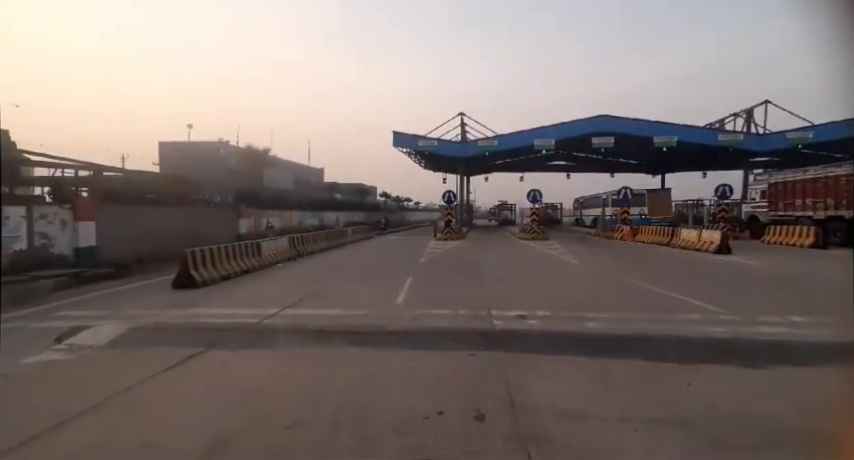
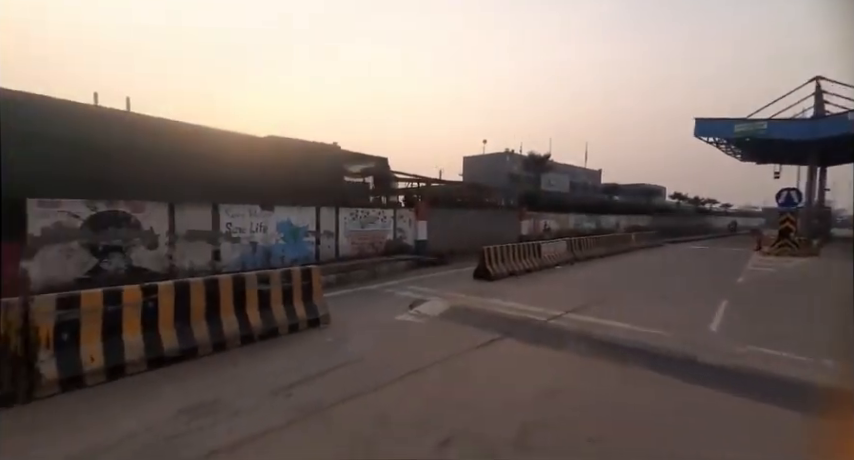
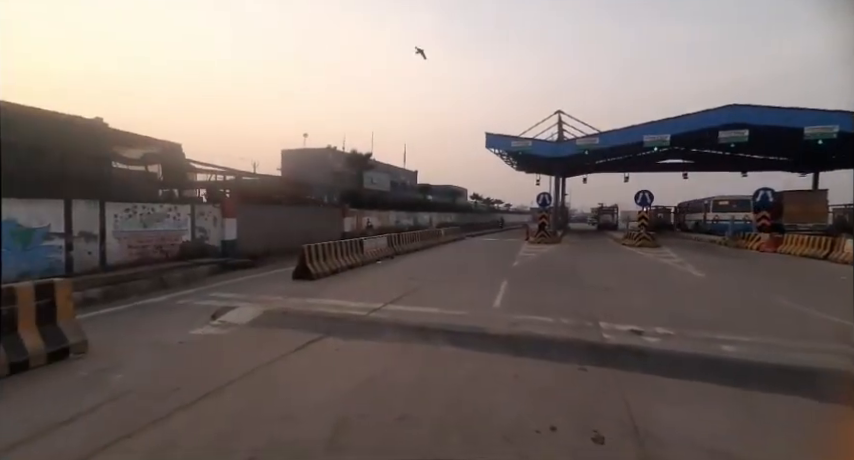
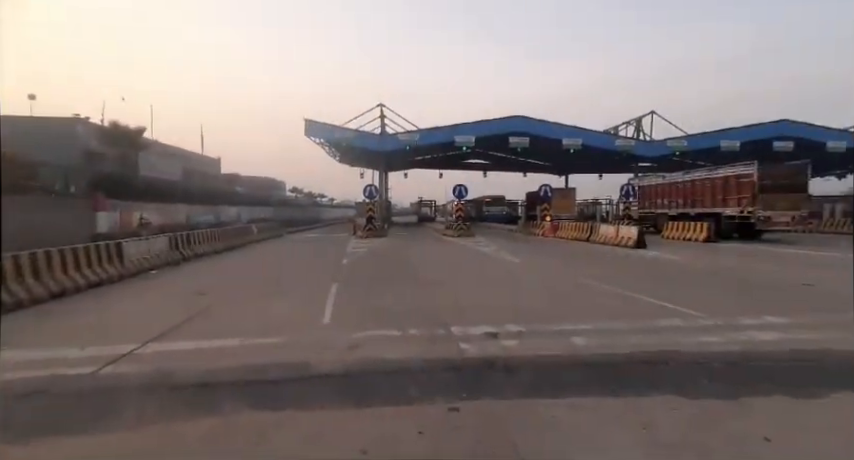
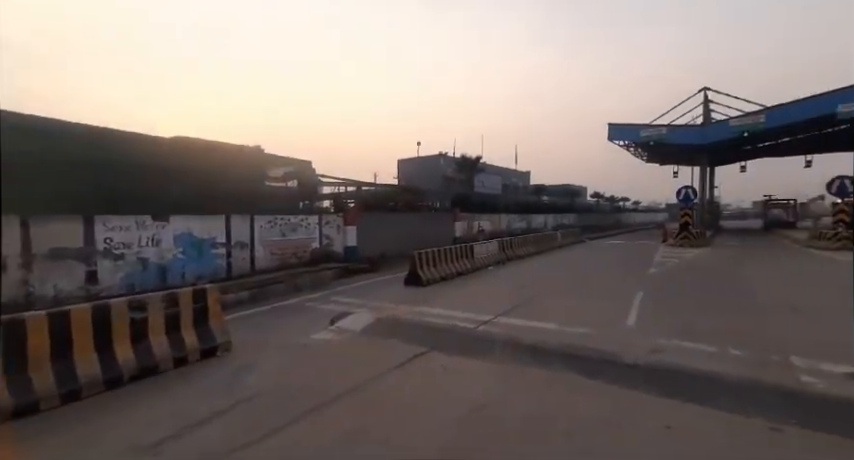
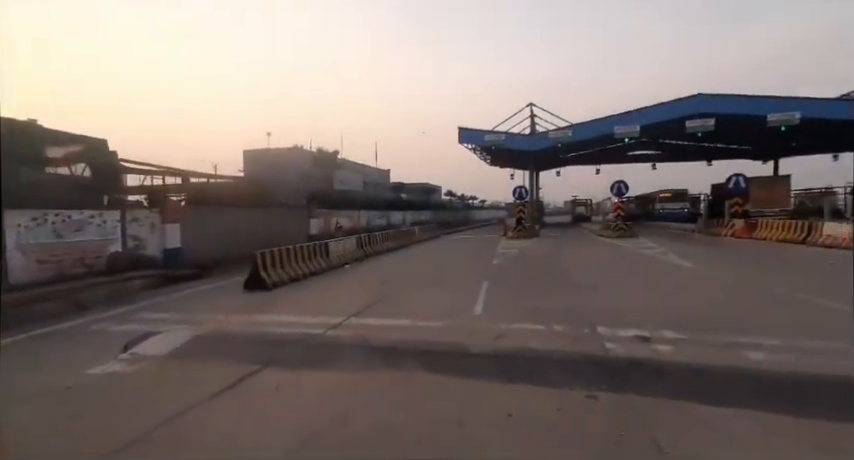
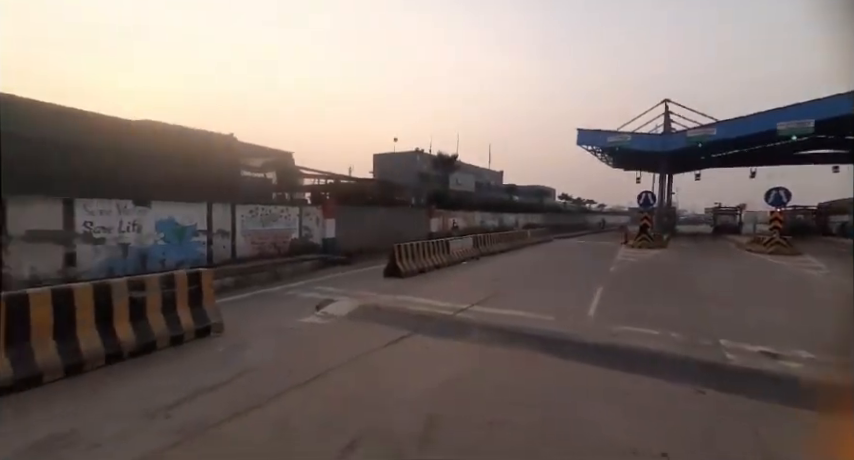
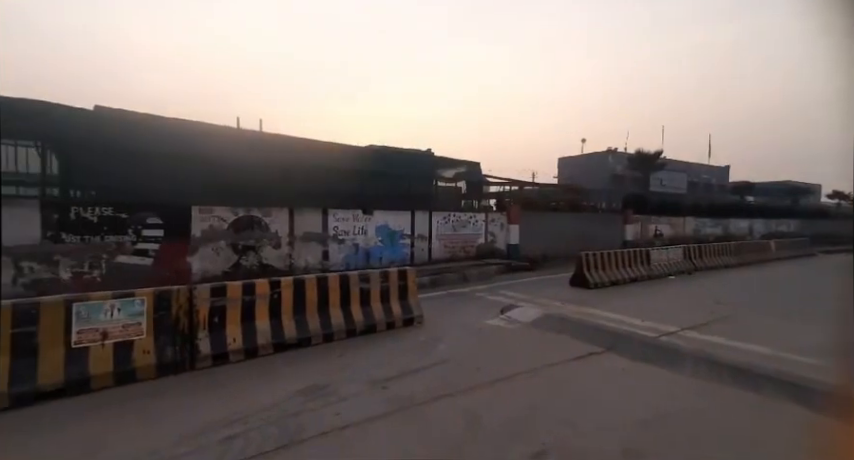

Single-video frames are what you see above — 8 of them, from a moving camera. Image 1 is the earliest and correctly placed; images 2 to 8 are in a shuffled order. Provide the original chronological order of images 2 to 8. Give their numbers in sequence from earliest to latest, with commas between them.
3, 7, 2, 8, 5, 6, 4
